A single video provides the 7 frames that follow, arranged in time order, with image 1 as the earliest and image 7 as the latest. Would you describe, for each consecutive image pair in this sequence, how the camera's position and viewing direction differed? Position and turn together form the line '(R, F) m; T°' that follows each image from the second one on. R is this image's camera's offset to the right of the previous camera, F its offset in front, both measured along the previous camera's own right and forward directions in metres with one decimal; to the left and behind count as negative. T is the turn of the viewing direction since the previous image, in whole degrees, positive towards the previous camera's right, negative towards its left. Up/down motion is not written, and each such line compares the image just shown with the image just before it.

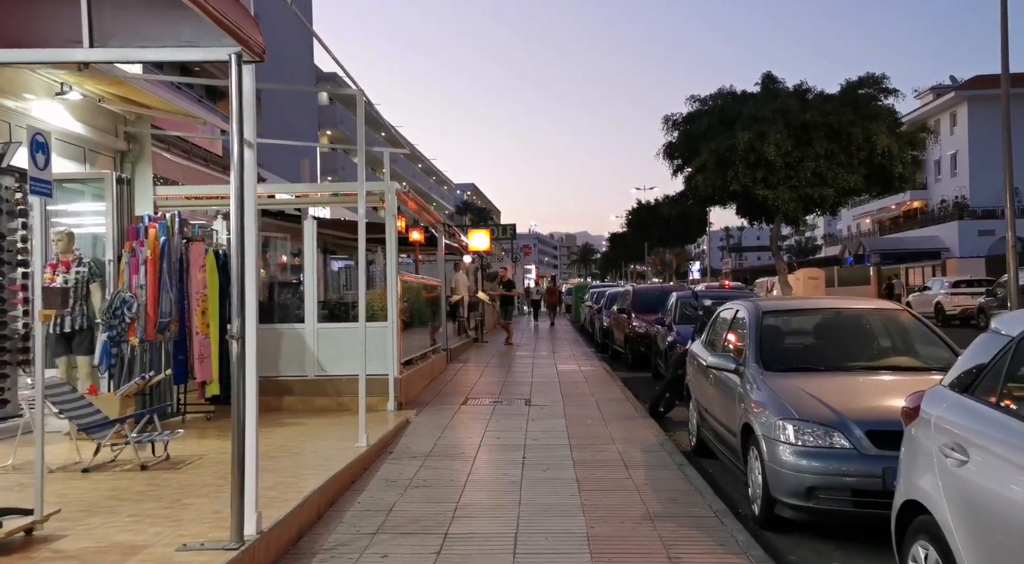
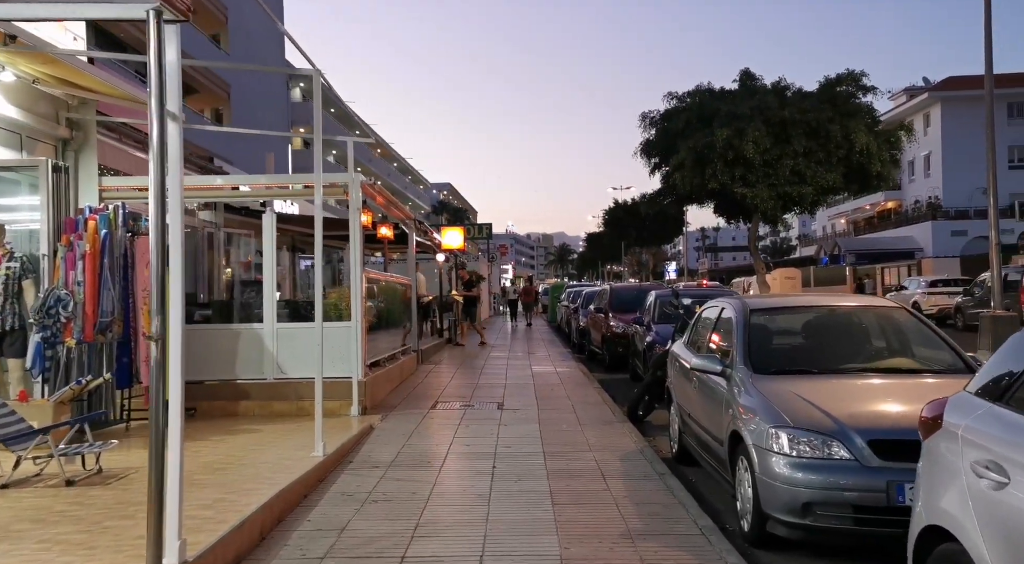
(+0.1, +0.5) m; +2°
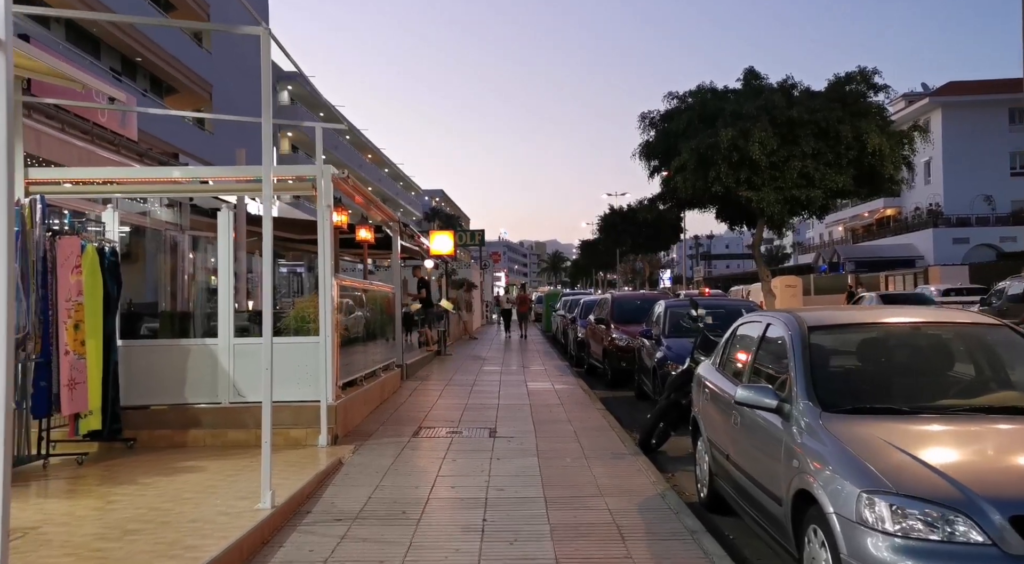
(0.0, +1.3) m; +1°
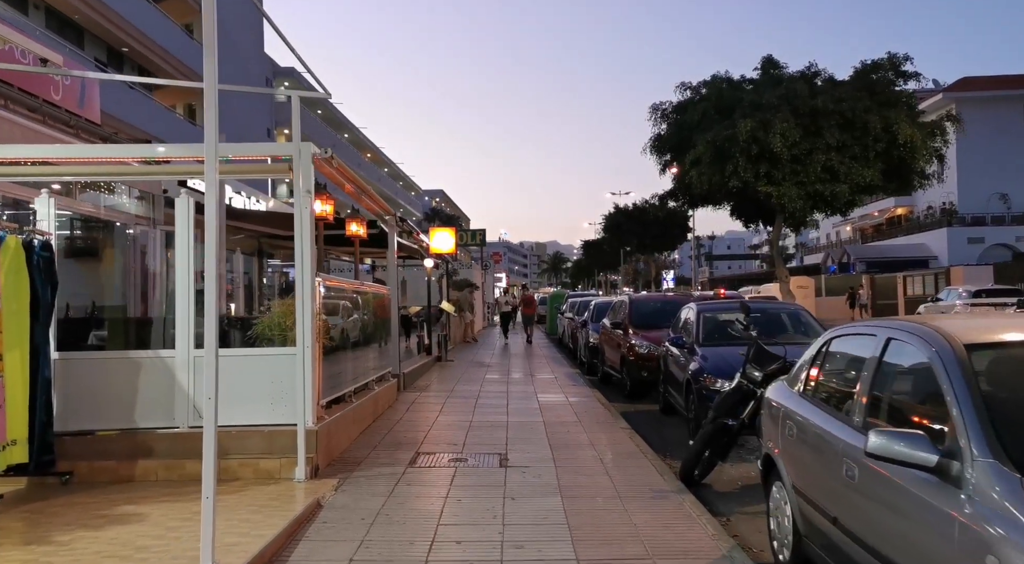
(-0.1, +1.4) m; 0°
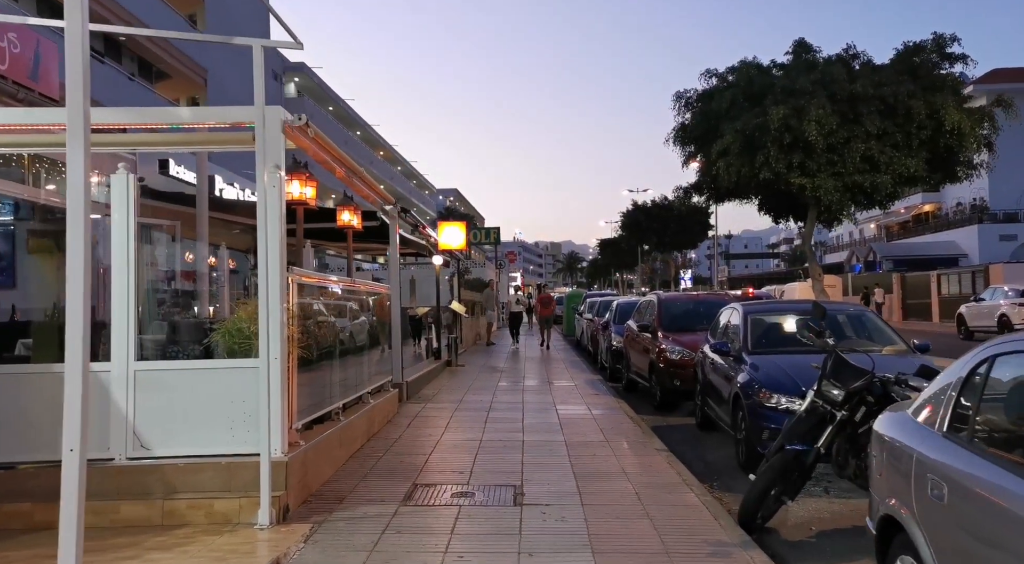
(0.0, +1.4) m; -1°
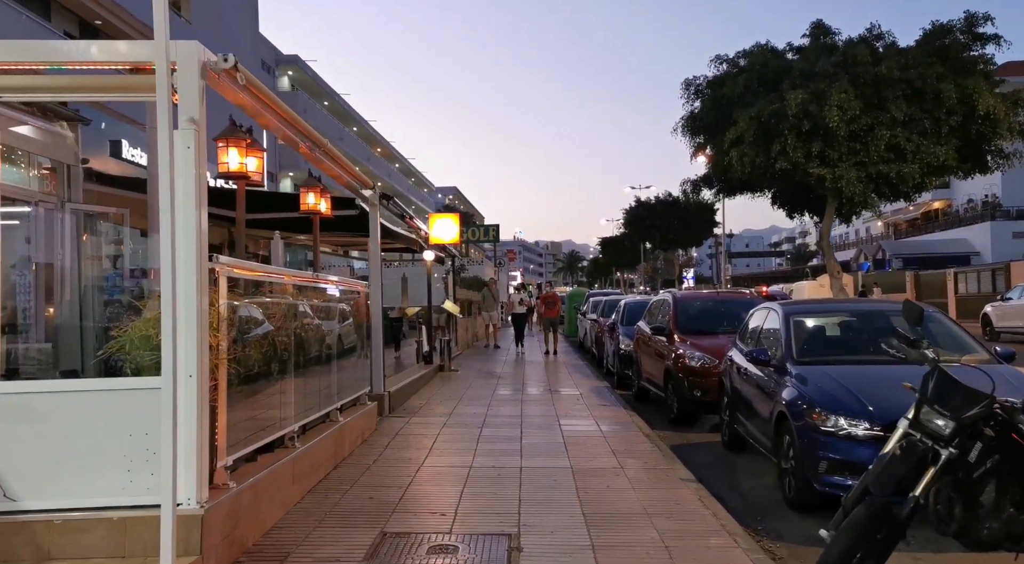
(0.0, +1.4) m; 0°
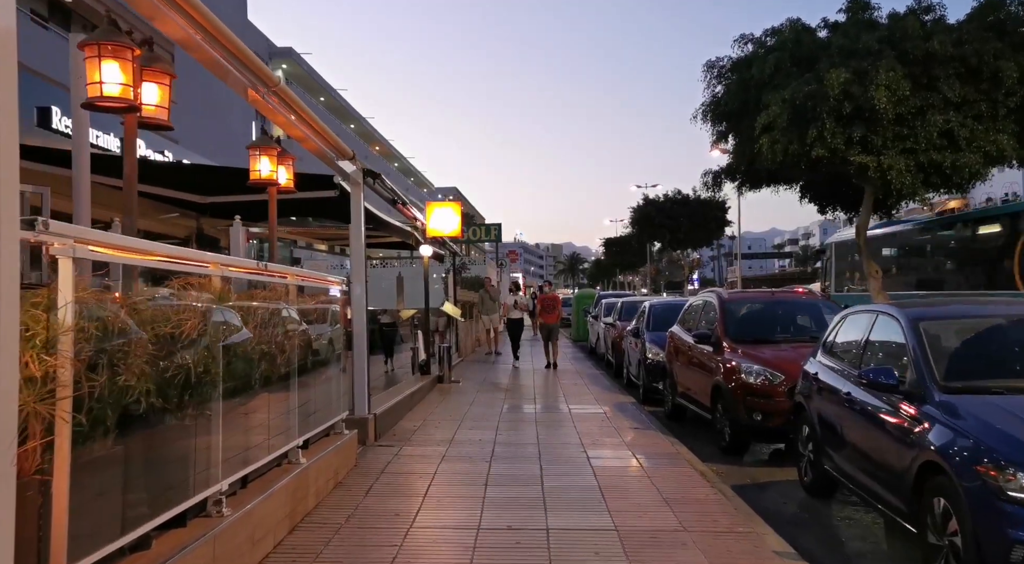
(-0.2, +1.9) m; 0°
